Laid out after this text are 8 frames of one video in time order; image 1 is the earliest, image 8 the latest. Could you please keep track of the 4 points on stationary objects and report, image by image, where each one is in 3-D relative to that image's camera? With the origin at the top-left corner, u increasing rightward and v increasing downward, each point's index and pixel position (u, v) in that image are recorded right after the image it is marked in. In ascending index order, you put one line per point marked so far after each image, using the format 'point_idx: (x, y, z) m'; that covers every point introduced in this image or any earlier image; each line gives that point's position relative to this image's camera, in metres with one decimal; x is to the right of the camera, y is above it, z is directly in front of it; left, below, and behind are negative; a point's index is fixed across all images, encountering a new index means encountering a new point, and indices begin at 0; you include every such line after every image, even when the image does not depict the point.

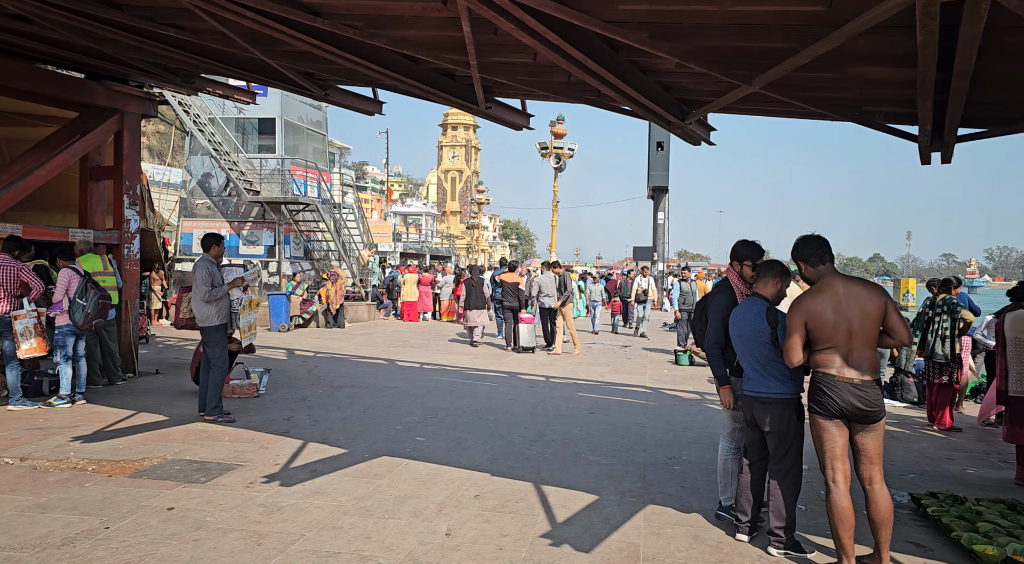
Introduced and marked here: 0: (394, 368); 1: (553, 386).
0: (-2.1, -1.5, +11.7) m
1: (+0.6, -1.5, +9.7) m
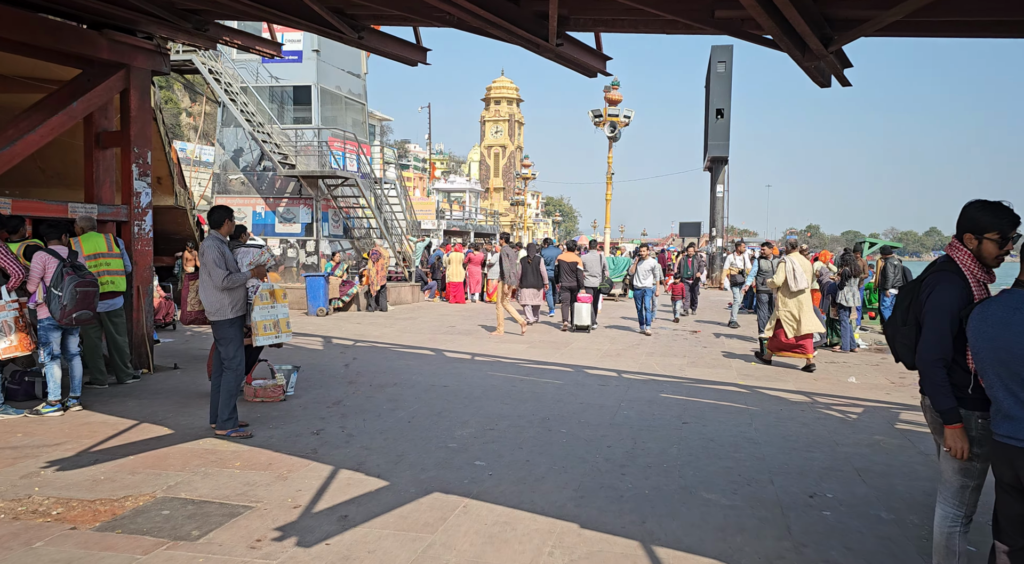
0: (-1.1, -1.2, +10.4) m
1: (+1.4, -1.3, +8.2) m
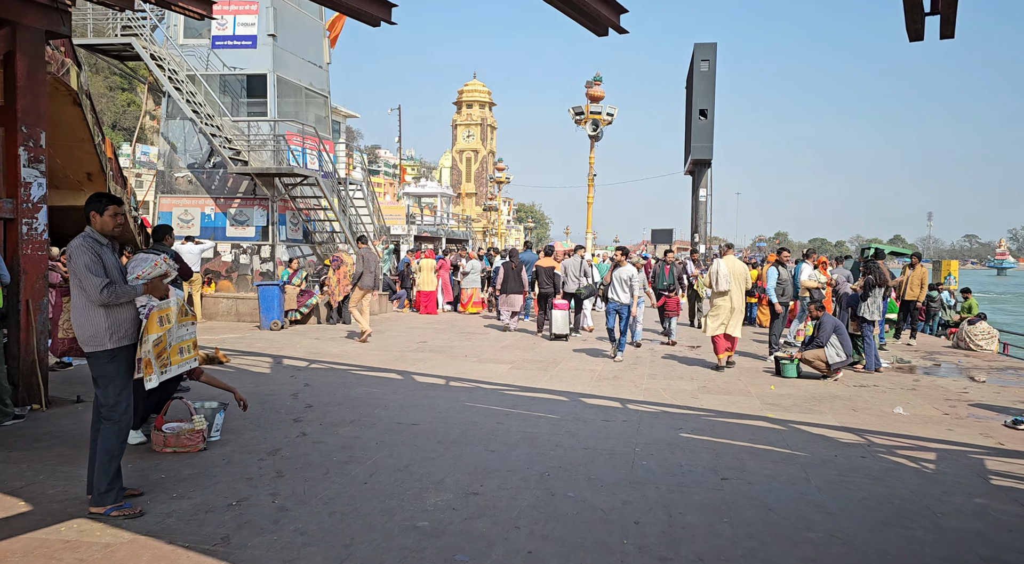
0: (-1.4, -1.4, +8.9) m
1: (+1.2, -1.4, +6.8) m
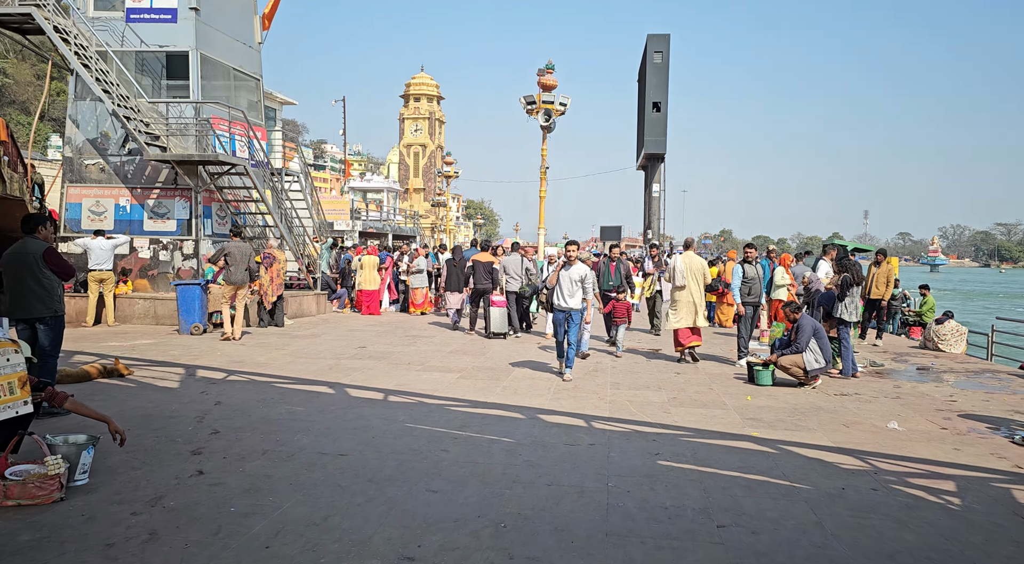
0: (-2.0, -1.4, +7.7) m
1: (+0.8, -1.4, +5.8) m
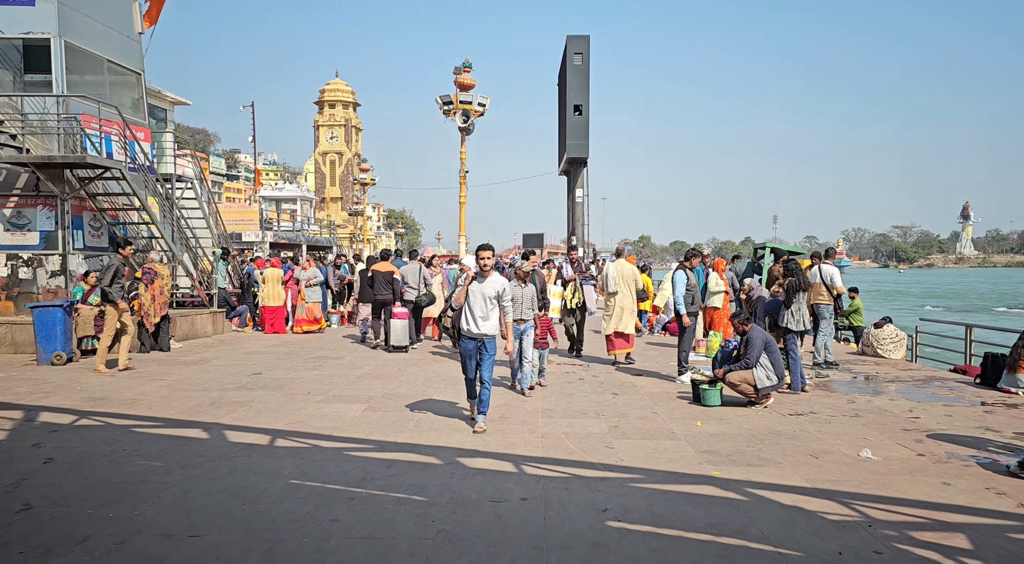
0: (-2.8, -1.6, +6.2) m
1: (+0.2, -1.5, +4.7) m
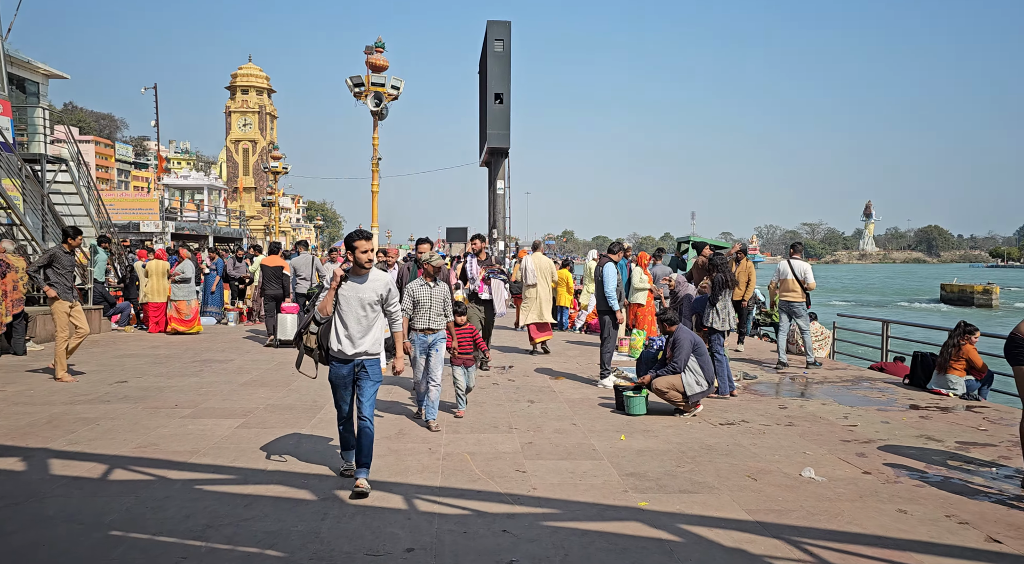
0: (-3.6, -1.5, +4.9) m
1: (-0.5, -1.5, +3.7) m
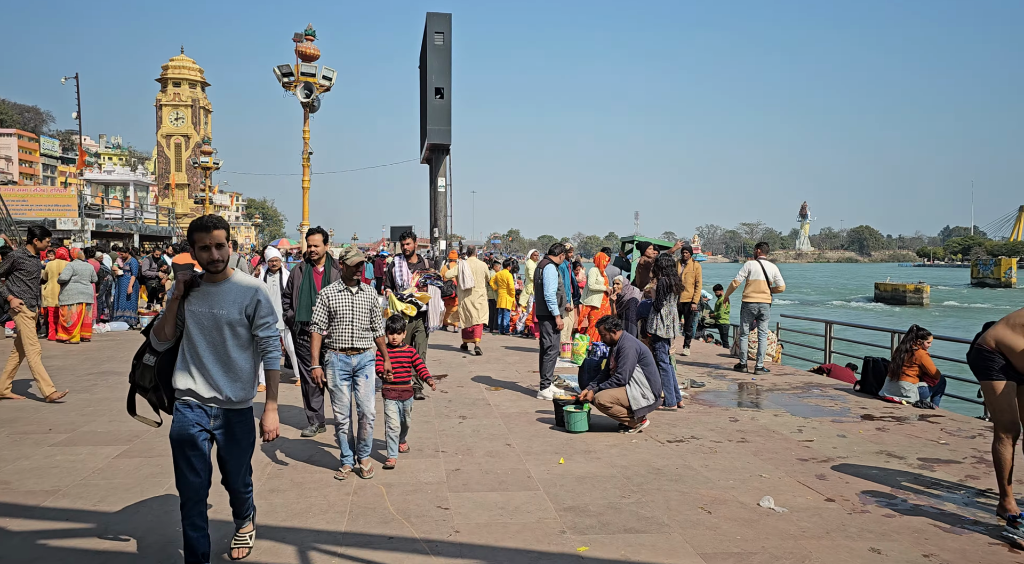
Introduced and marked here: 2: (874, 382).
0: (-4.1, -1.6, +3.9) m
1: (-0.9, -1.5, +3.0) m
2: (+4.0, -1.1, +7.4) m
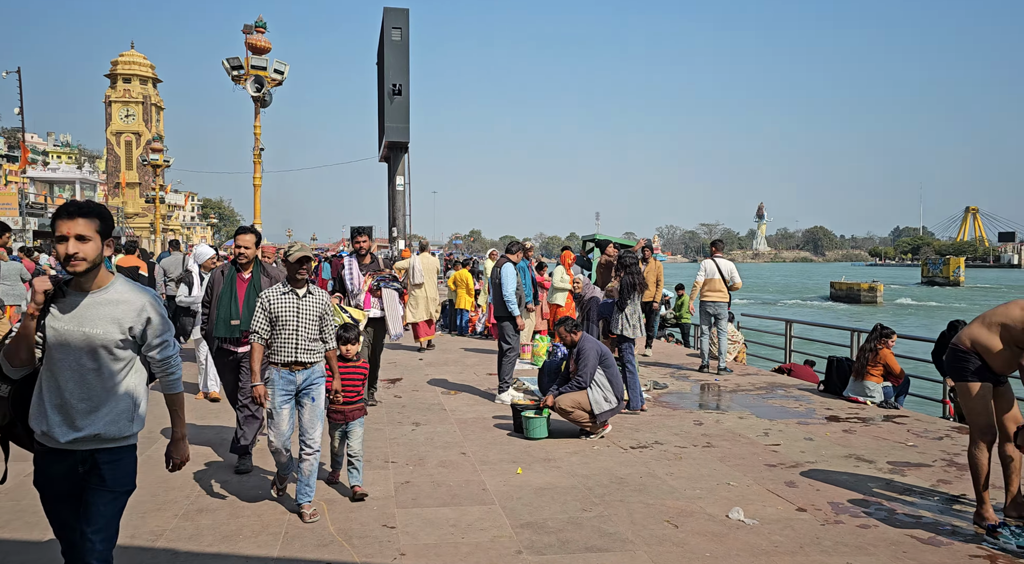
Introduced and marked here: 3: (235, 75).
0: (-4.4, -1.6, +3.3) m
1: (-1.1, -1.5, +2.6) m
2: (+3.5, -1.1, +7.2) m
3: (-6.7, +5.0, +16.2) m
